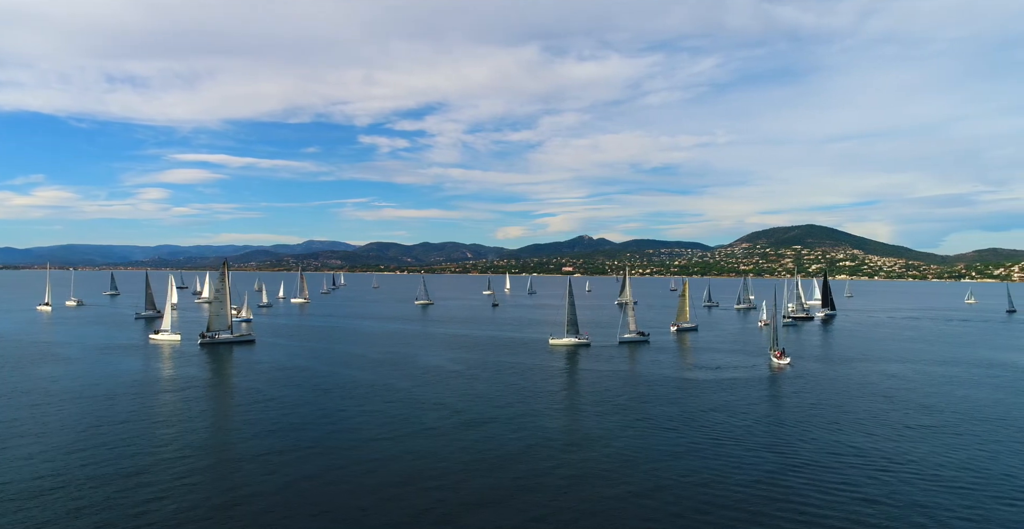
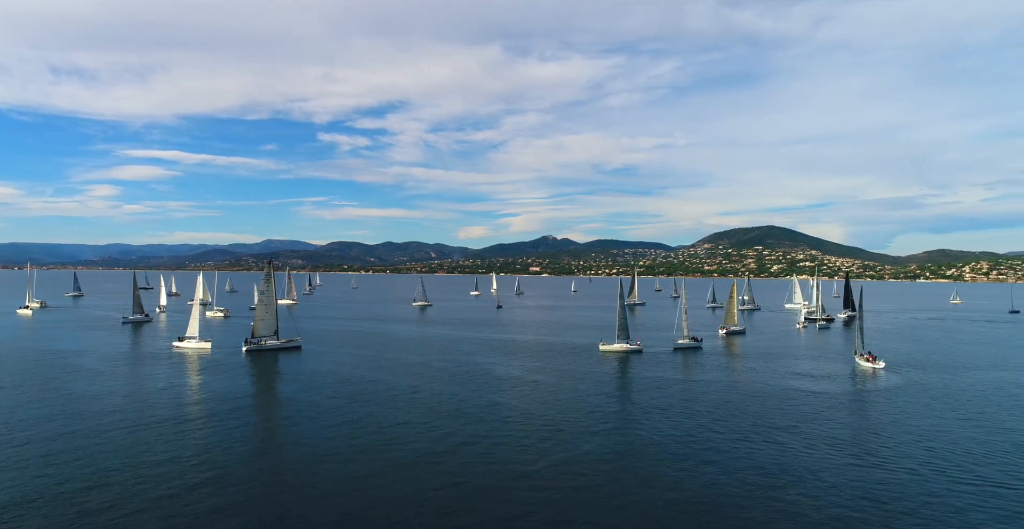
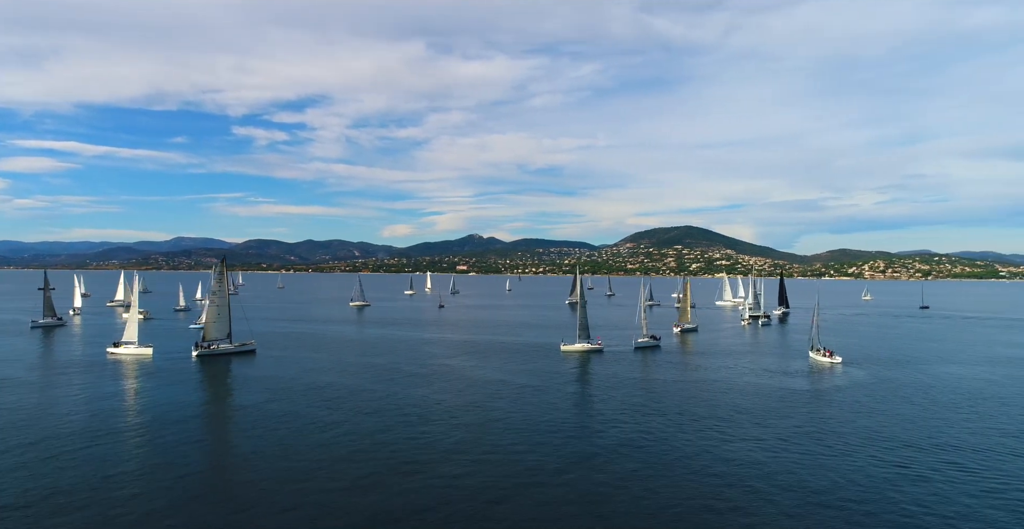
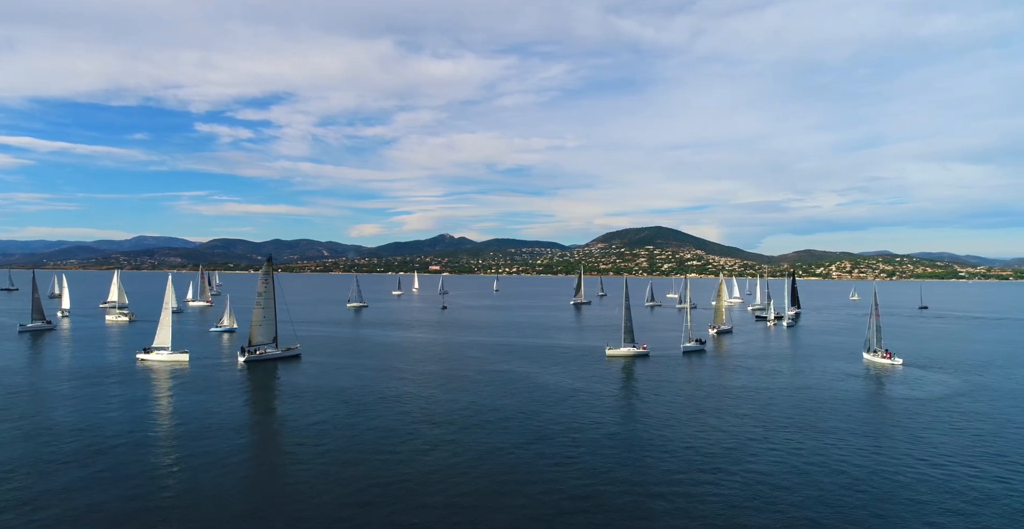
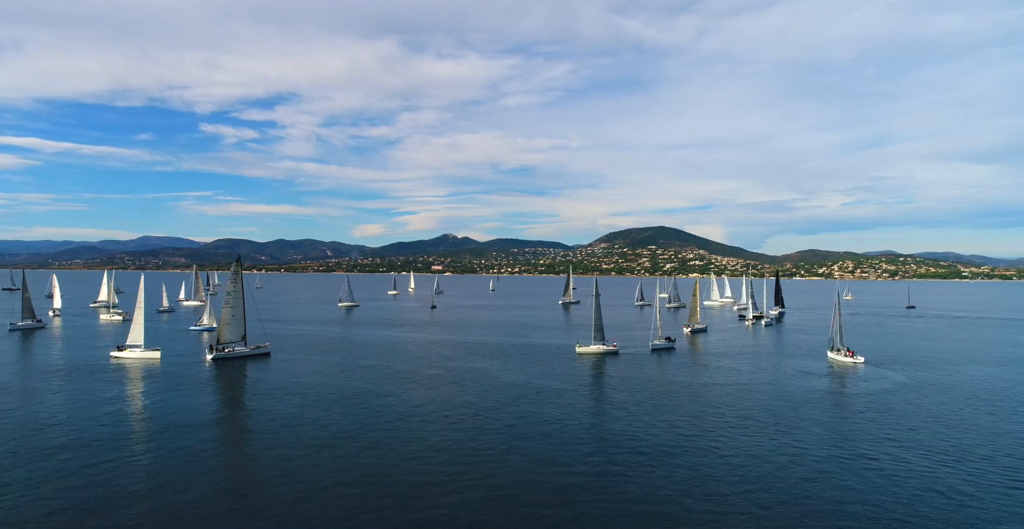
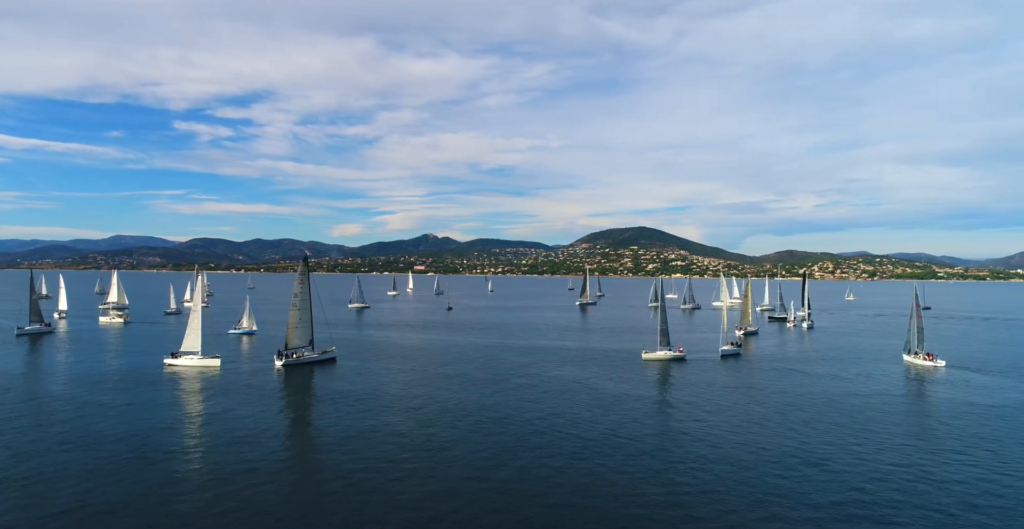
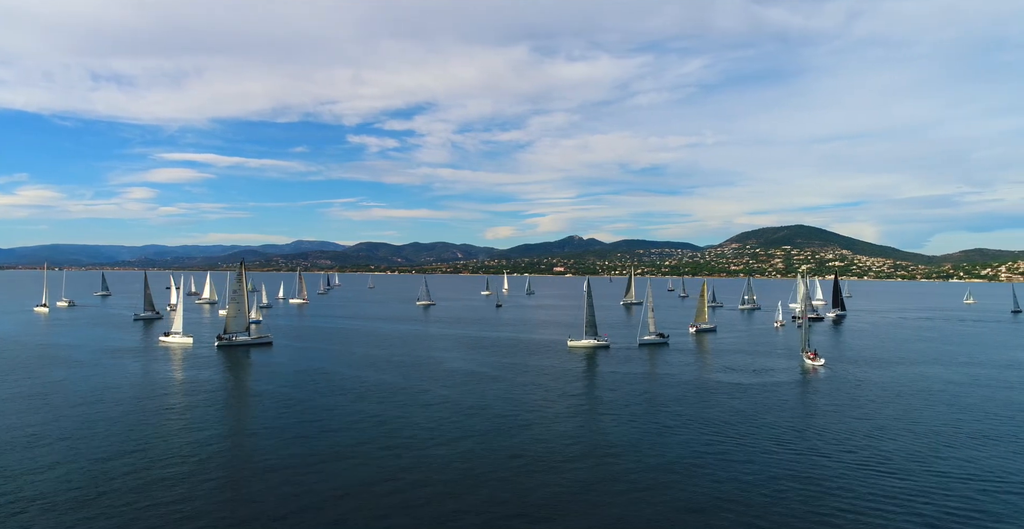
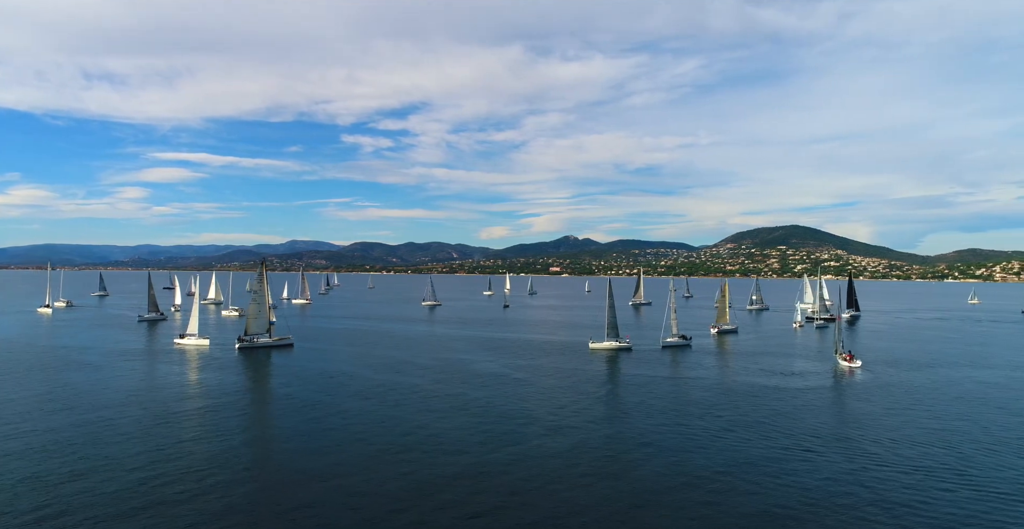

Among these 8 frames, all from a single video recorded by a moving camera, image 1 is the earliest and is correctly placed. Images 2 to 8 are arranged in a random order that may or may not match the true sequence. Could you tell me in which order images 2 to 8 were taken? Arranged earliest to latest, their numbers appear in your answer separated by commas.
7, 8, 2, 3, 5, 4, 6
